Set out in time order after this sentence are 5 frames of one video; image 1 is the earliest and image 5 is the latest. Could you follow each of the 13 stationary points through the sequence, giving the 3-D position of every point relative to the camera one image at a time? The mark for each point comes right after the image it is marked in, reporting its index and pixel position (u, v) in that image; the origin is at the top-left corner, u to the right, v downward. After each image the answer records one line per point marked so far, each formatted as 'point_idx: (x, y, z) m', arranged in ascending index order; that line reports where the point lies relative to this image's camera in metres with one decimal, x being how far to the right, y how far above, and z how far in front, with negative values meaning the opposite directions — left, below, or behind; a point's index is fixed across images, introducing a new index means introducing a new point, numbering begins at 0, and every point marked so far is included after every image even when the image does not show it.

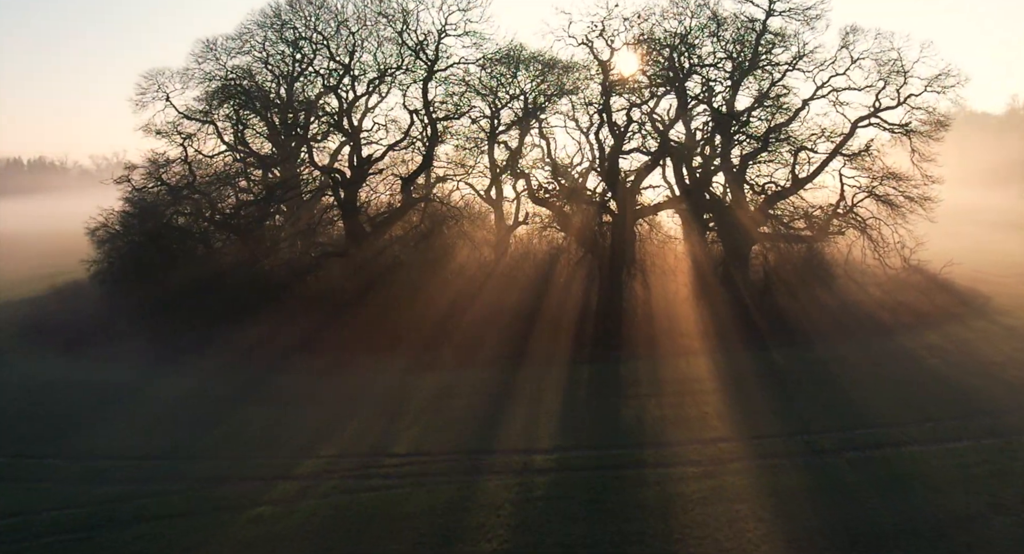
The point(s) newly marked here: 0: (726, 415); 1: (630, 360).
0: (+3.7, -2.4, +14.4) m
1: (+2.6, -1.9, +18.8) m
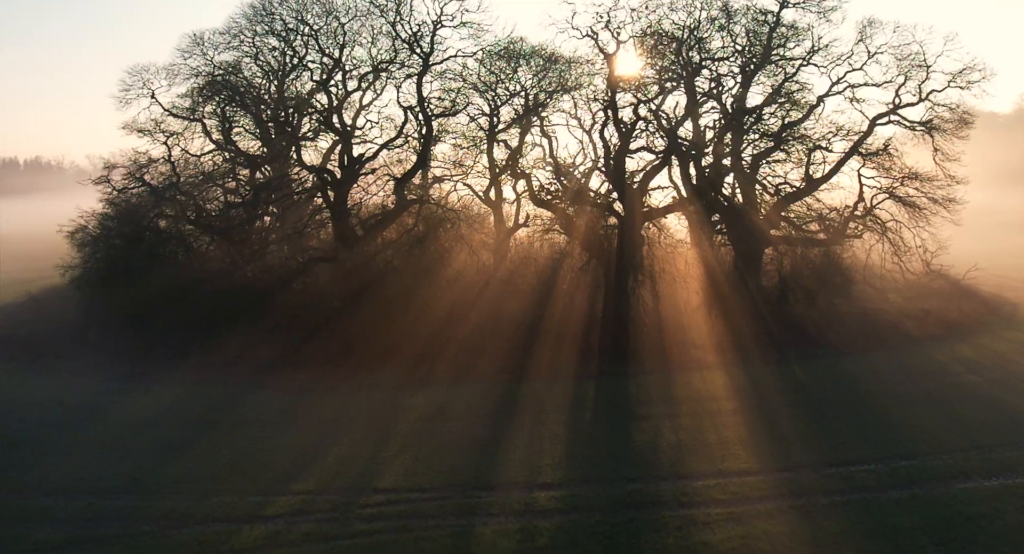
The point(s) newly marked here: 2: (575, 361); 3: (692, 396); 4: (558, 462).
0: (+3.7, -2.5, +13.0) m
1: (+2.6, -2.1, +17.4) m
2: (+1.4, -1.9, +18.8) m
3: (+3.4, -2.3, +15.7) m
4: (+0.7, -2.7, +12.2) m
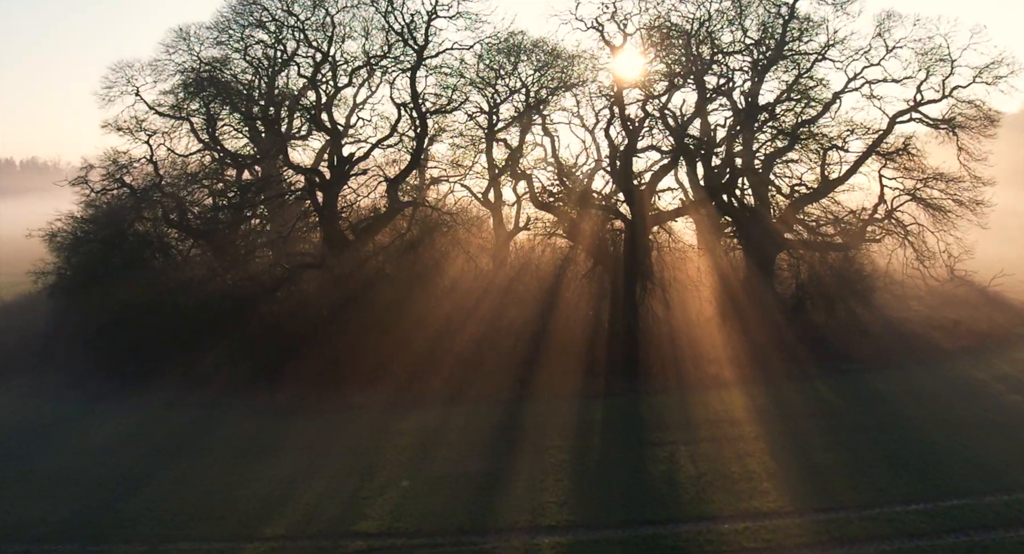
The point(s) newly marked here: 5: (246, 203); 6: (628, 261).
0: (+3.7, -2.7, +11.6) m
1: (+2.6, -2.3, +16.0) m
2: (+1.4, -2.1, +17.4) m
3: (+3.4, -2.4, +14.3) m
4: (+0.7, -2.9, +10.8) m
5: (-6.1, +1.7, +19.4) m
6: (+2.7, +0.4, +19.9) m
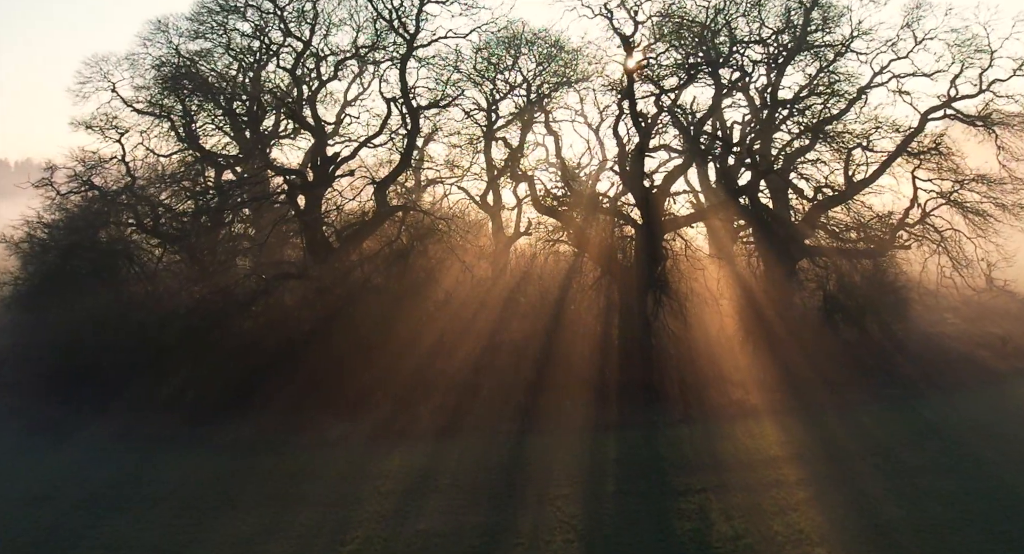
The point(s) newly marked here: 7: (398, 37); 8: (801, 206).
0: (+3.7, -3.0, +9.7) m
1: (+2.6, -2.5, +14.1) m
2: (+1.4, -2.4, +15.5) m
3: (+3.4, -2.7, +12.4) m
4: (+0.7, -3.1, +8.9) m
5: (-6.1, +1.5, +17.5) m
6: (+2.7, +0.1, +17.9) m
7: (-2.7, +5.7, +20.0) m
8: (+6.8, +1.7, +19.4) m
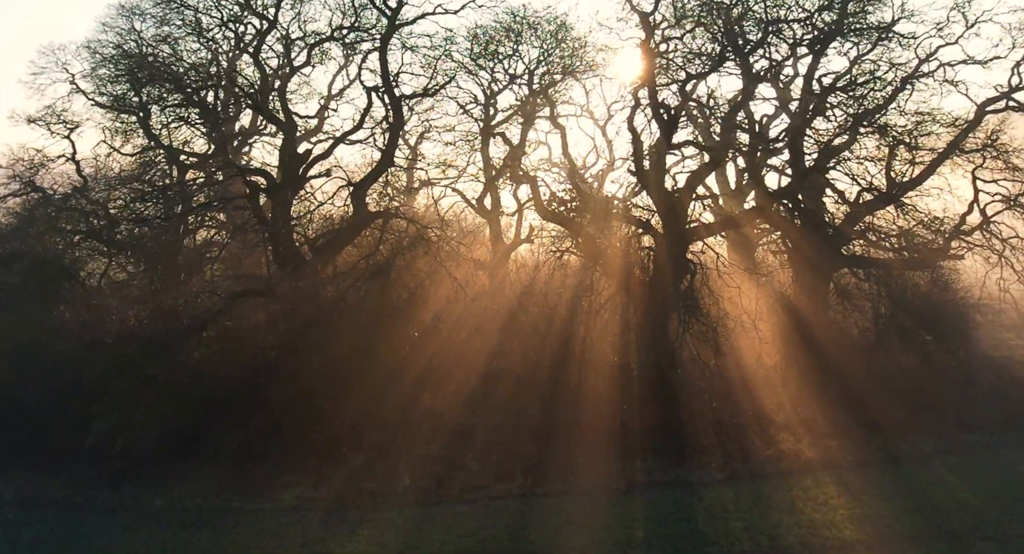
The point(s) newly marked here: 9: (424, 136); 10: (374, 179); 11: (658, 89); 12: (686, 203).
0: (+3.7, -3.3, +6.9) m
1: (+2.6, -2.9, +11.3) m
2: (+1.4, -2.7, +12.7) m
3: (+3.4, -3.0, +9.6) m
4: (+0.7, -3.5, +6.1) m
5: (-6.1, +1.1, +14.7) m
6: (+2.7, -0.3, +15.1) m
7: (-2.7, +5.3, +17.2) m
8: (+6.8, +1.3, +16.6) m
9: (-2.1, +3.3, +19.2) m
10: (-2.6, +1.8, +15.5) m
11: (+3.1, +4.0, +18.0) m
12: (+3.2, +1.3, +15.0) m
